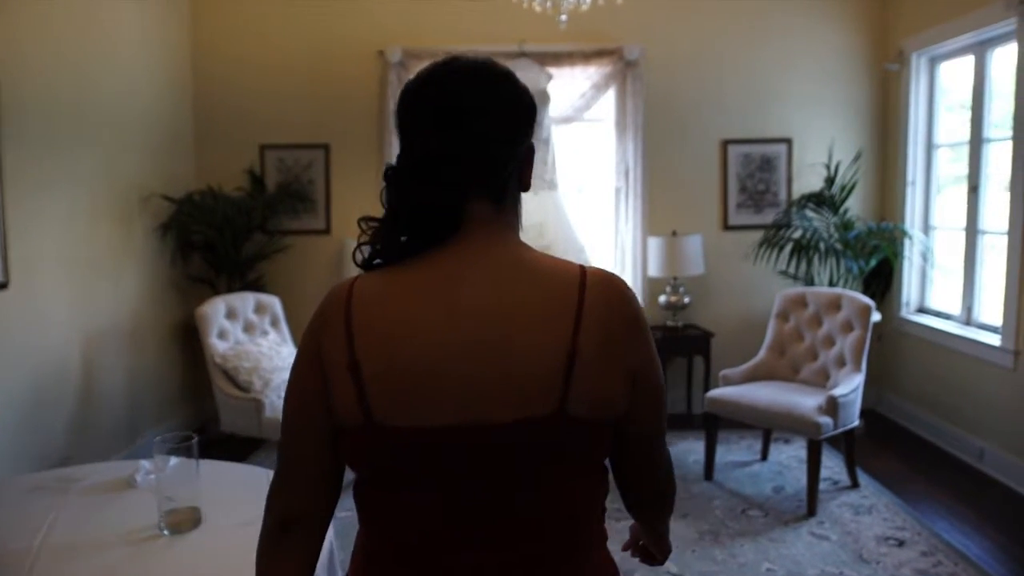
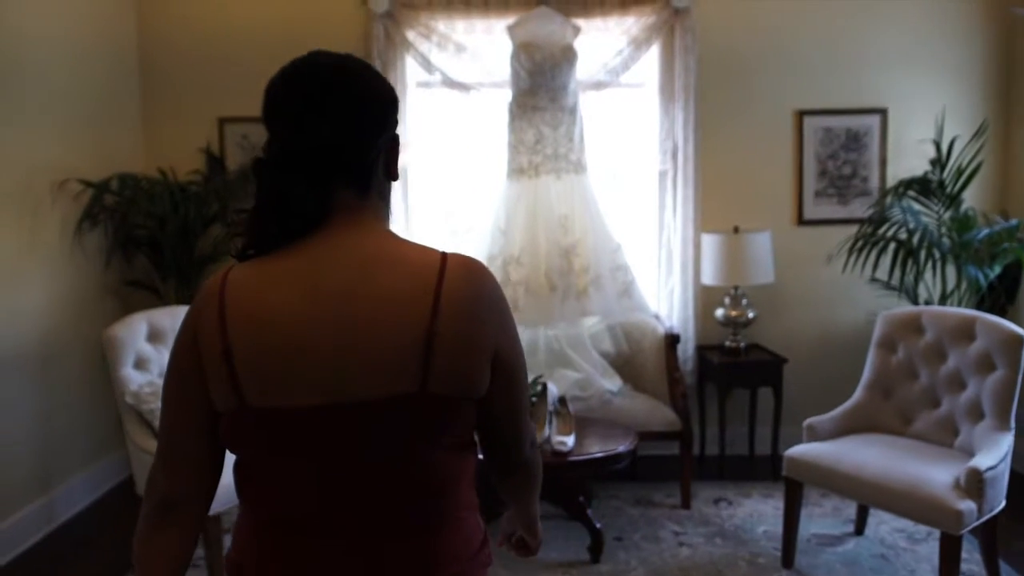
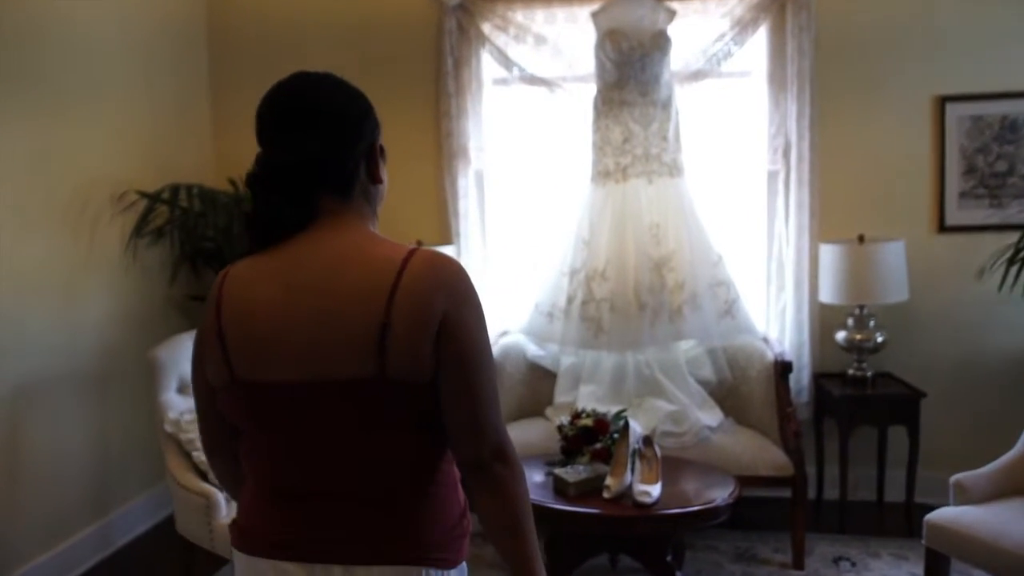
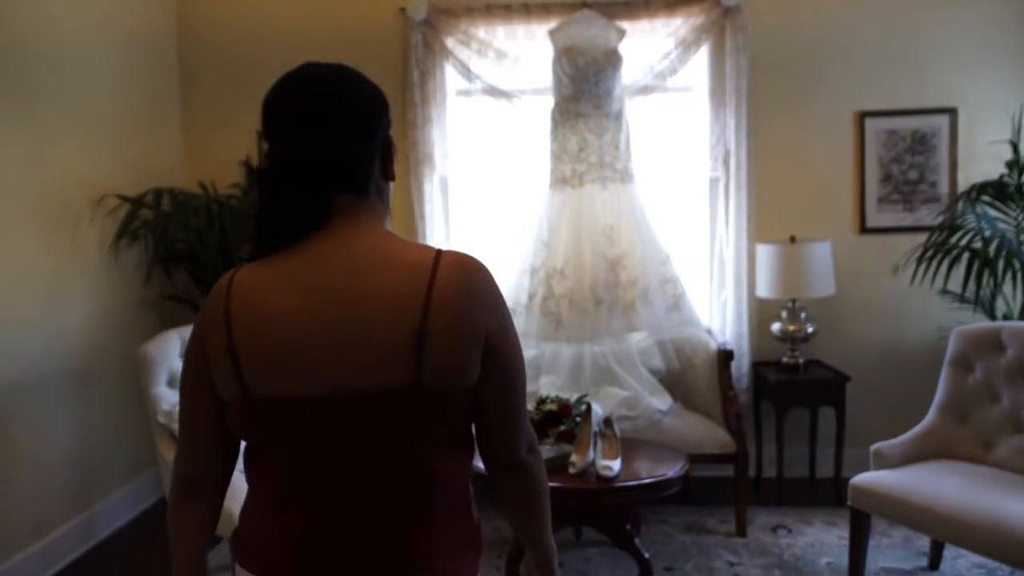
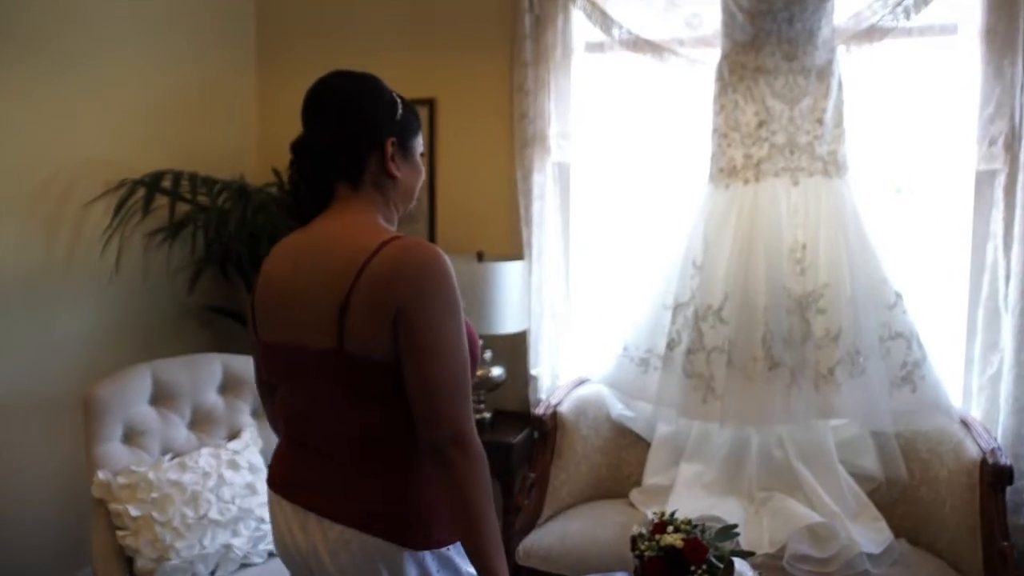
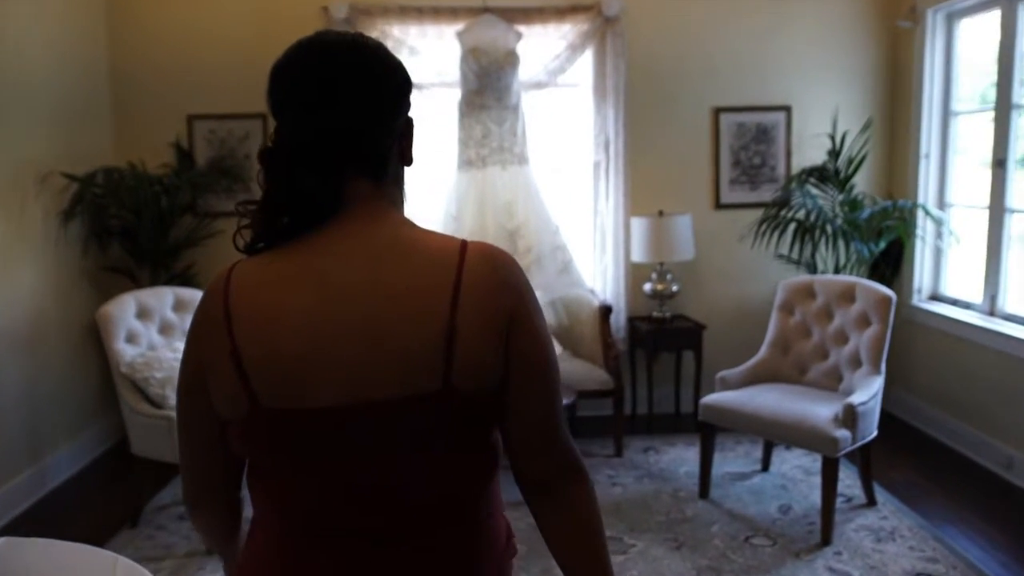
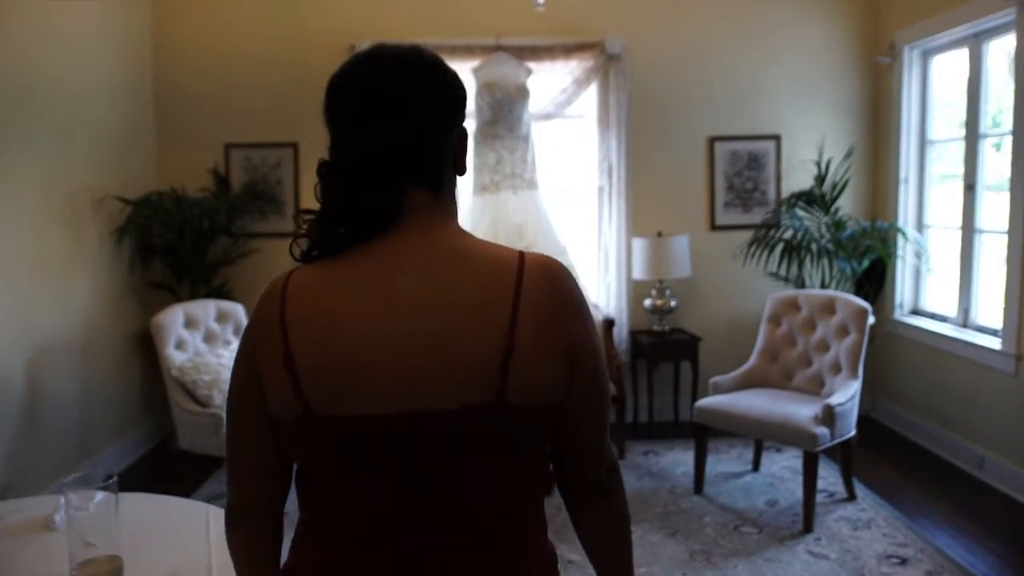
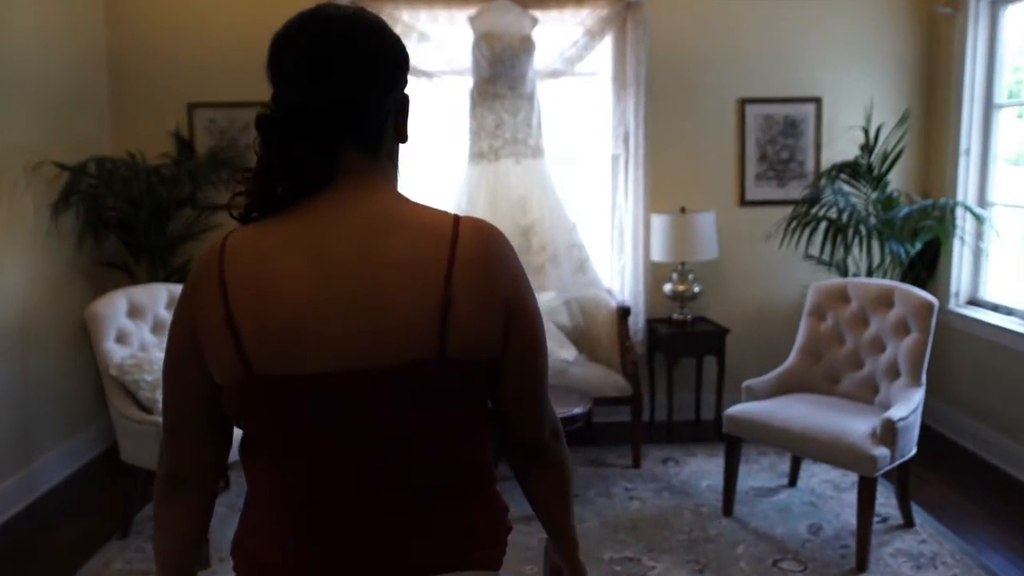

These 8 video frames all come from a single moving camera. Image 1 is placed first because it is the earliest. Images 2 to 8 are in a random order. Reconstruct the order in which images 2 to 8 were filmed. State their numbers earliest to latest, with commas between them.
7, 6, 8, 2, 4, 3, 5
